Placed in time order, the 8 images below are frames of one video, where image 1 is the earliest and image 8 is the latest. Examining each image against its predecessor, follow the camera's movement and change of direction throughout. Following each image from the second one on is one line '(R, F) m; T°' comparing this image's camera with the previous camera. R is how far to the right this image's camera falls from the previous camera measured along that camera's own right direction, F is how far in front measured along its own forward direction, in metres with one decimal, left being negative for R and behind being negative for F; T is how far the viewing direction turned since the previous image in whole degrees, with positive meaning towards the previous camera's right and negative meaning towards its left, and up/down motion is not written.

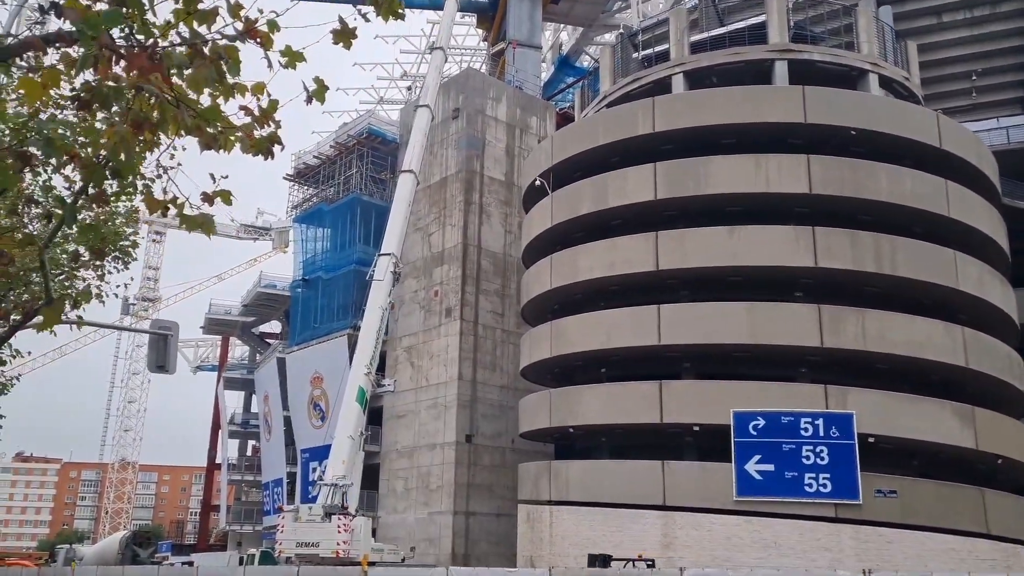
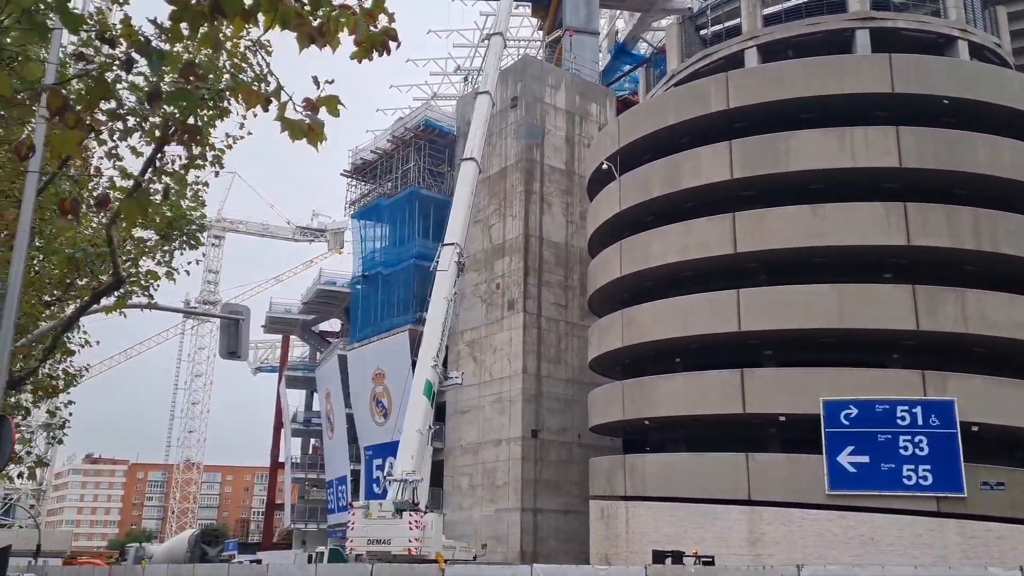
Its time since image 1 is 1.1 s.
(-0.7, +1.2) m; -3°
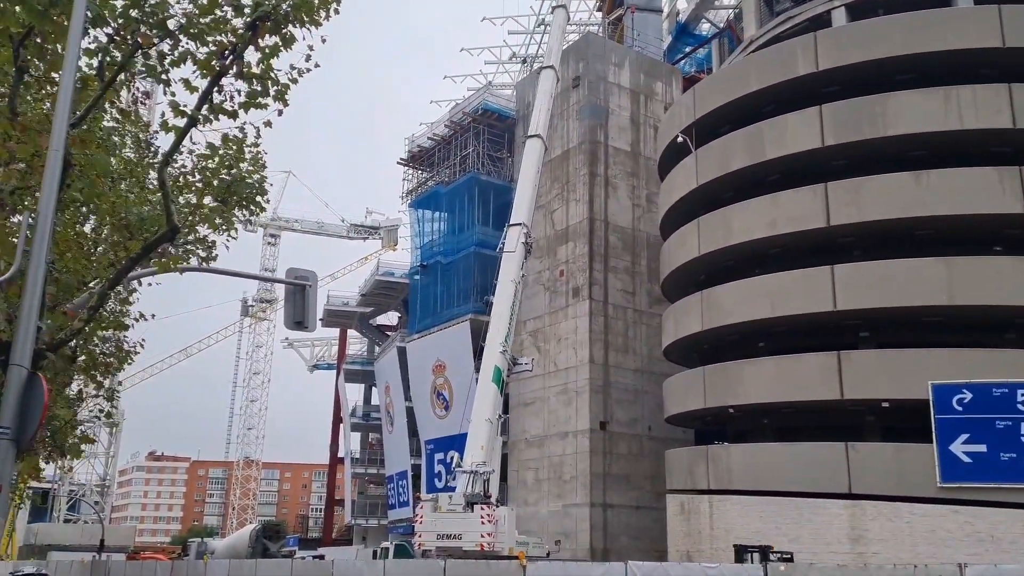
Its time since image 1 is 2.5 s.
(-0.8, +1.9) m; -3°
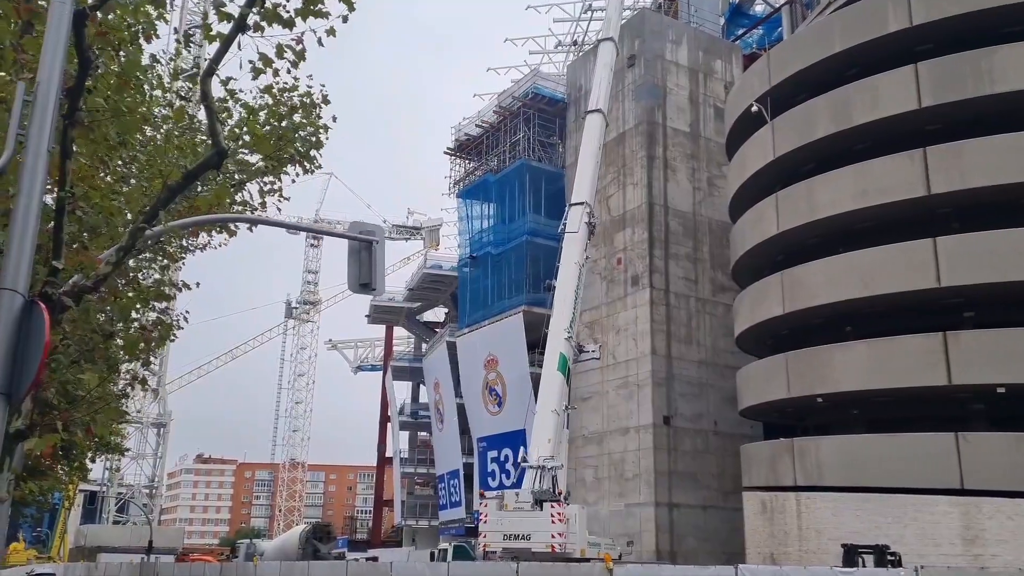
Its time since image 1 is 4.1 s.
(-0.9, +2.2) m; -3°
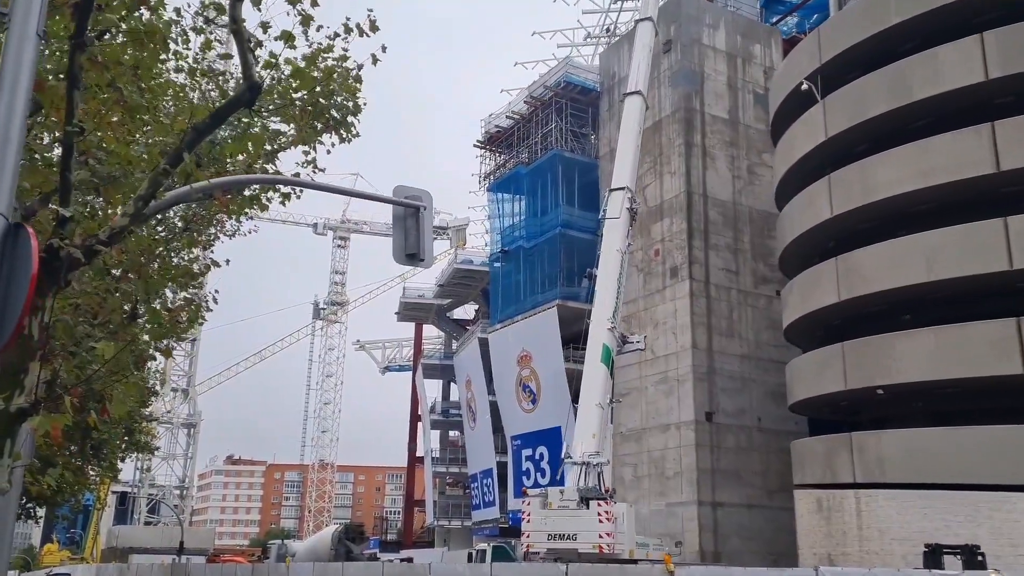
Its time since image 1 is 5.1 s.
(-0.5, +1.3) m; -2°
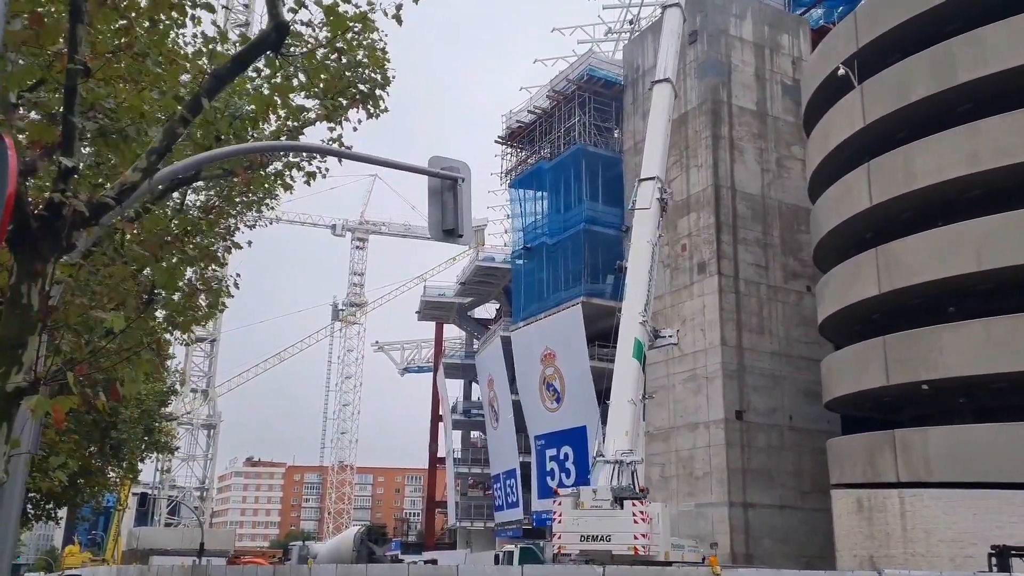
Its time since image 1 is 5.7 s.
(-0.3, +0.9) m; -1°
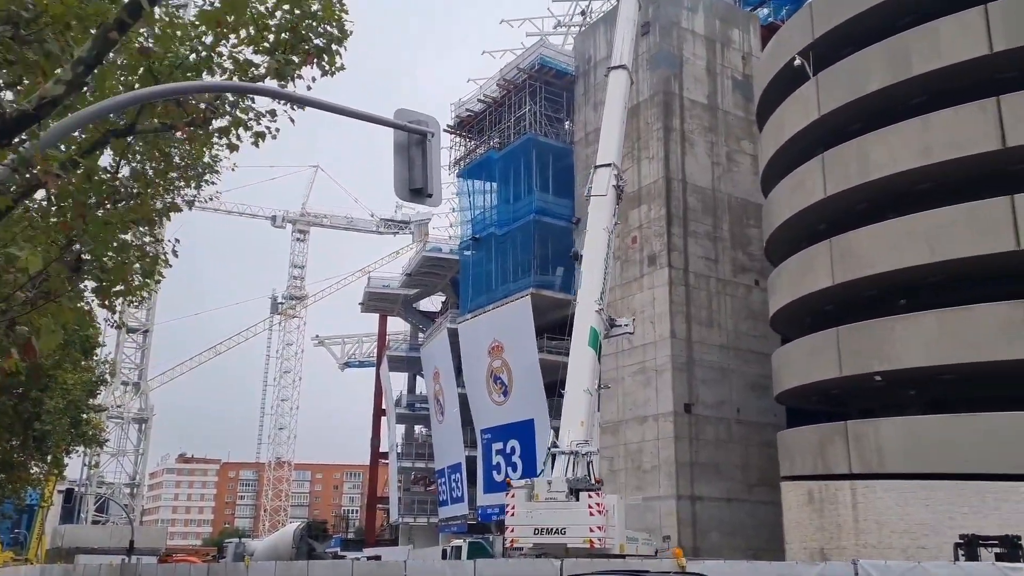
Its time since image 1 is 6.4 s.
(-0.3, +0.9) m; +4°
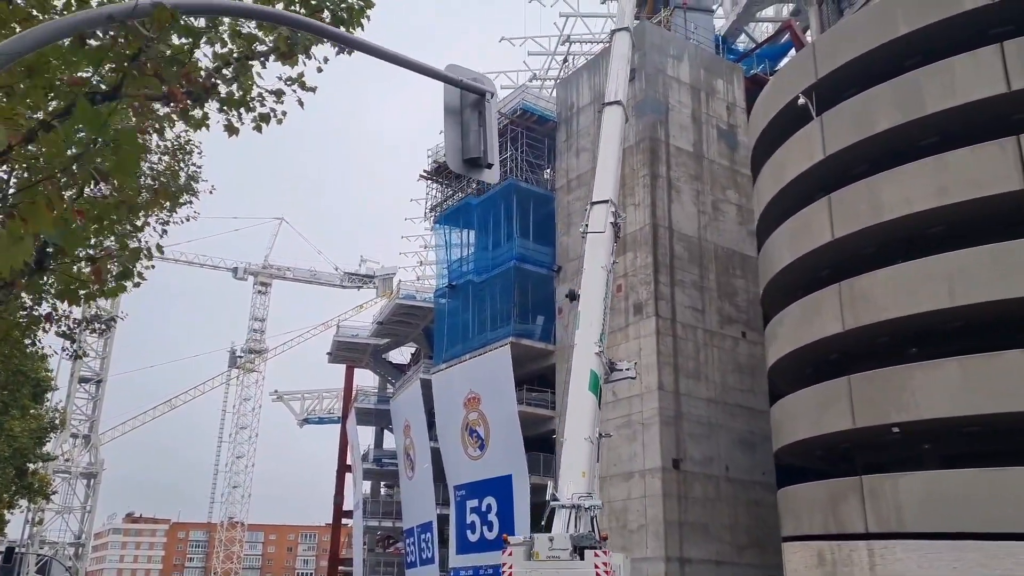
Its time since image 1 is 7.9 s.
(-1.0, +1.8) m; +3°
